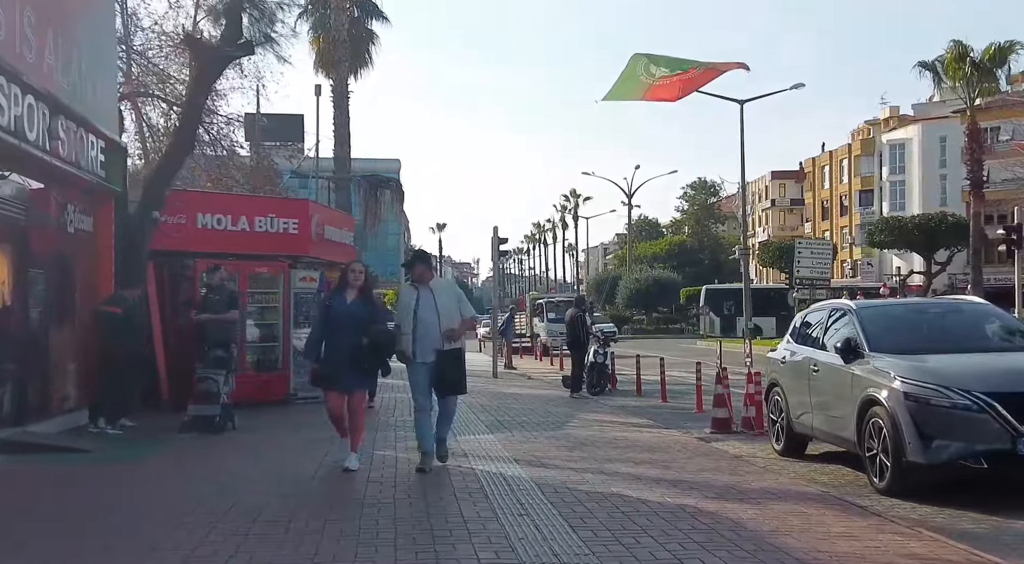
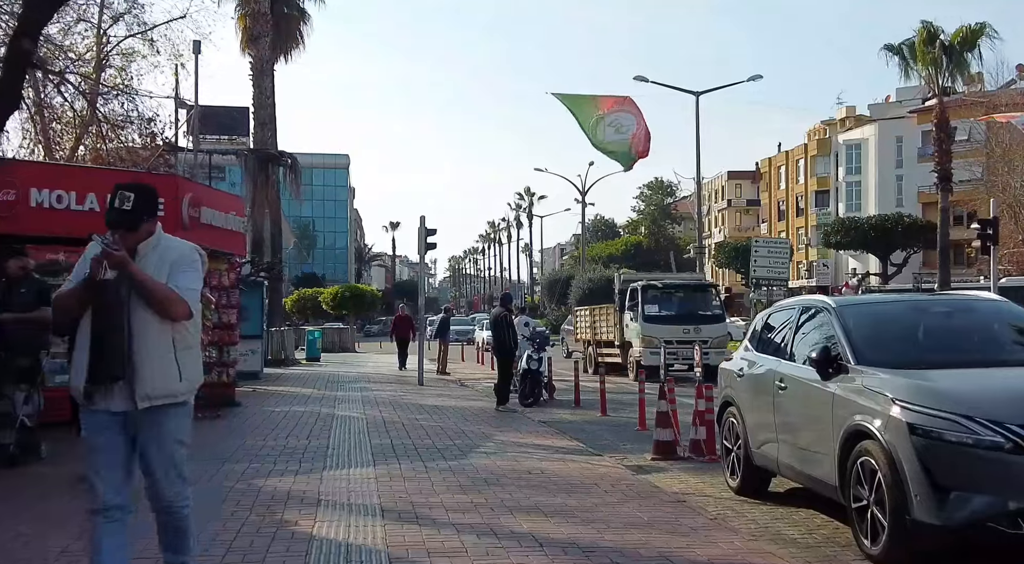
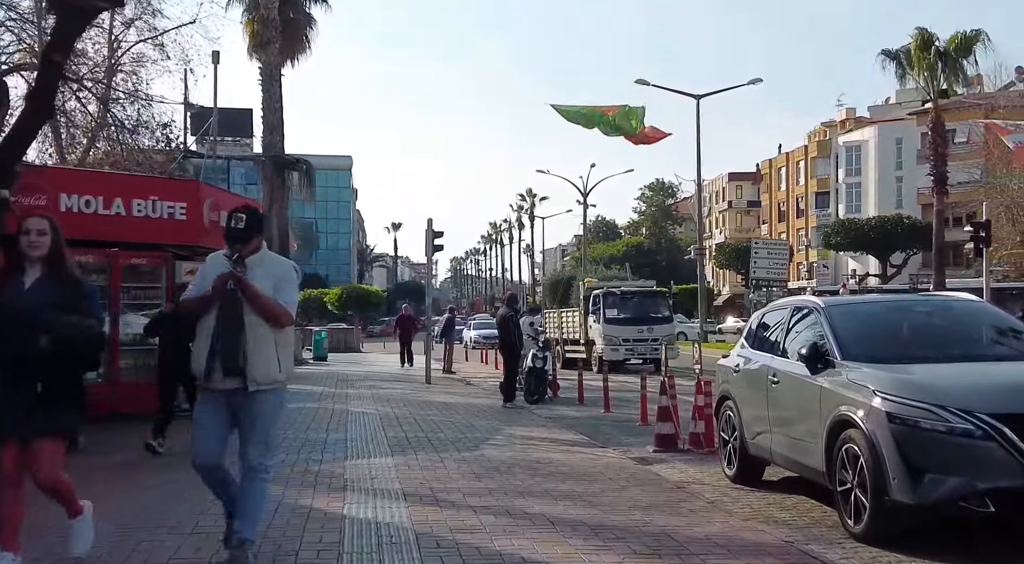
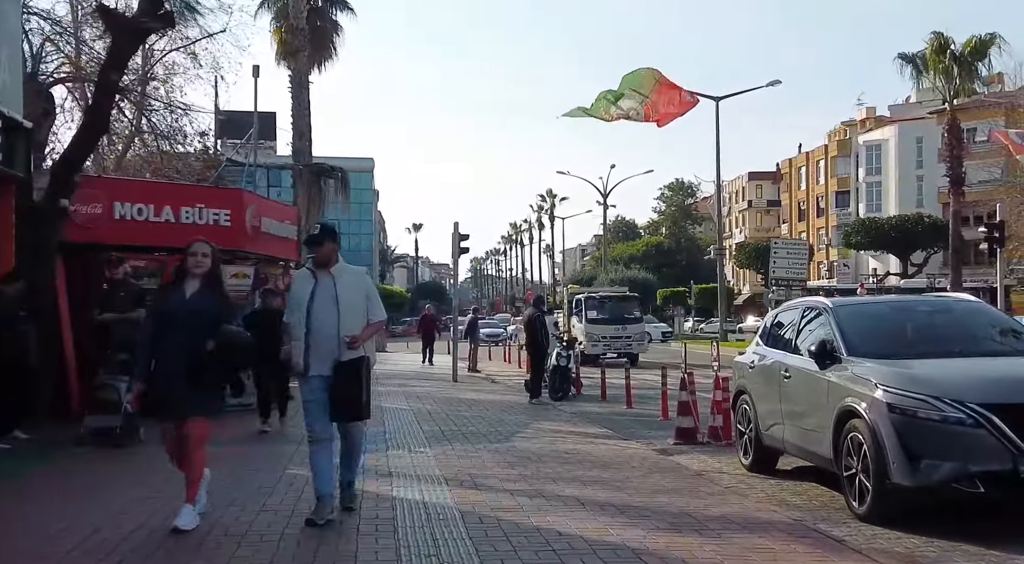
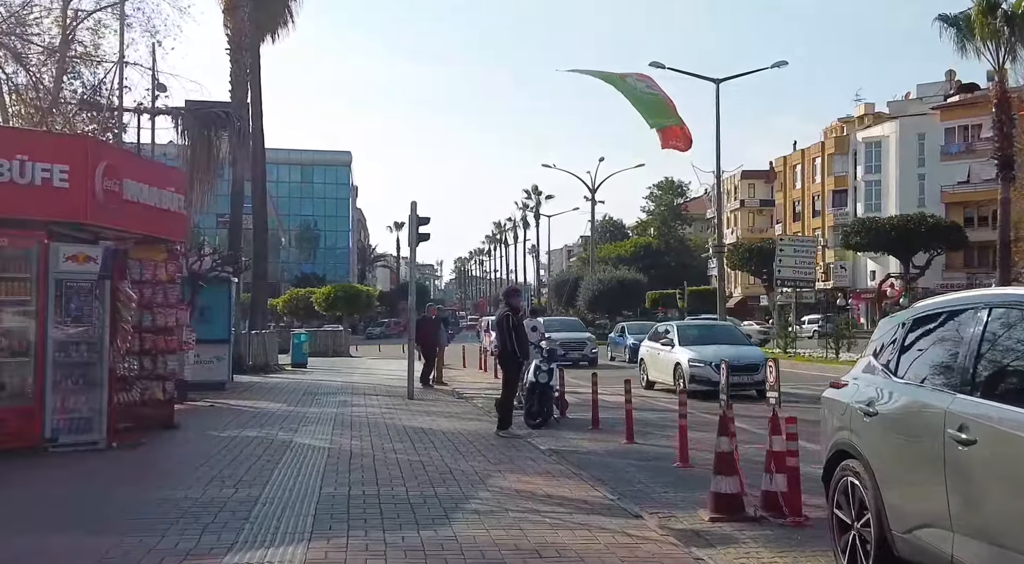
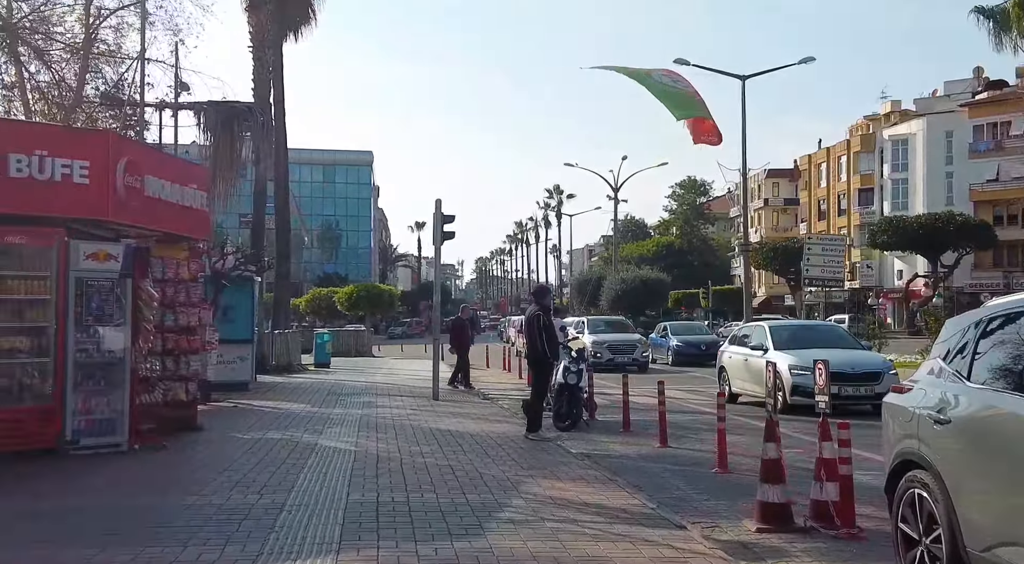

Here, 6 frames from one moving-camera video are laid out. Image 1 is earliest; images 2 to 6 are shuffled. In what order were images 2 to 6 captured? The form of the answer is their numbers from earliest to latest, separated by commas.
4, 3, 2, 5, 6
